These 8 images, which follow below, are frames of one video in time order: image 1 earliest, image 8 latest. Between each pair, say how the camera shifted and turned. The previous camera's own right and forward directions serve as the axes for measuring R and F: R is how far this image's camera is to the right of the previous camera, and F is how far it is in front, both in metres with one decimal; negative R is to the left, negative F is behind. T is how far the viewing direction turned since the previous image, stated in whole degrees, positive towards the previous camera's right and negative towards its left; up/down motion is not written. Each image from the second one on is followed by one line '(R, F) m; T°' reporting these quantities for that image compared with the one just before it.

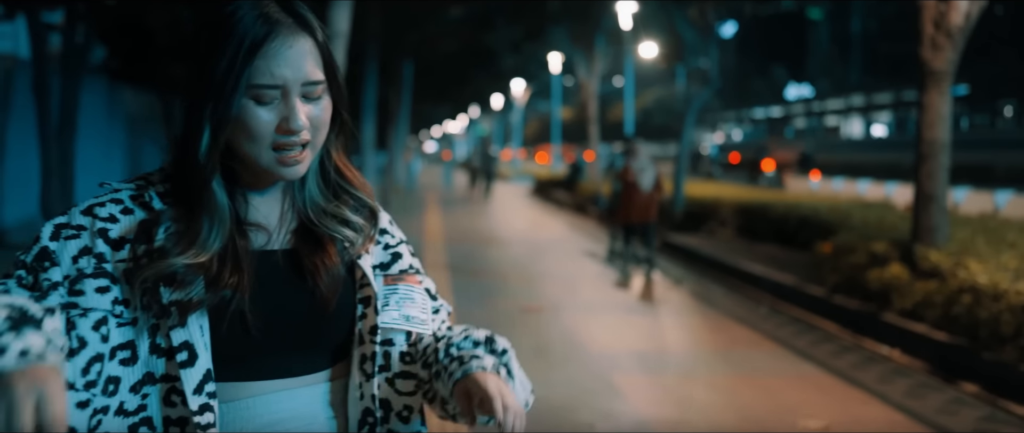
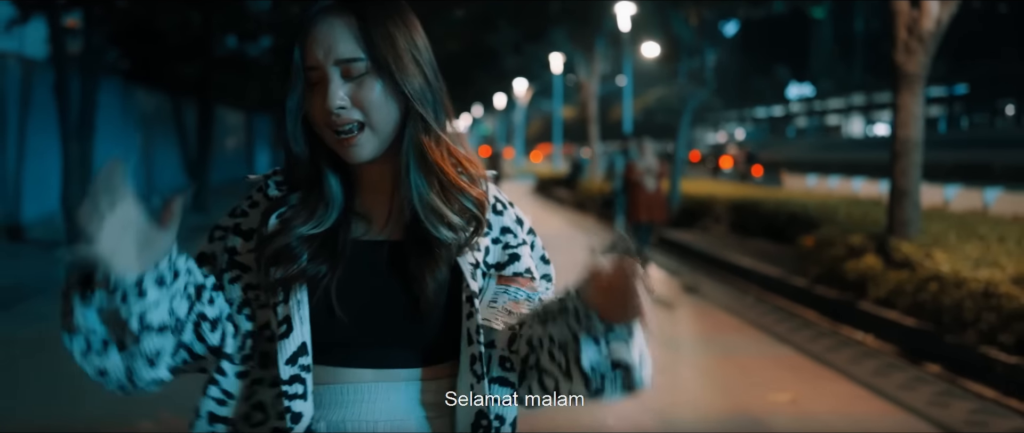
(+0.1, -0.6) m; 0°
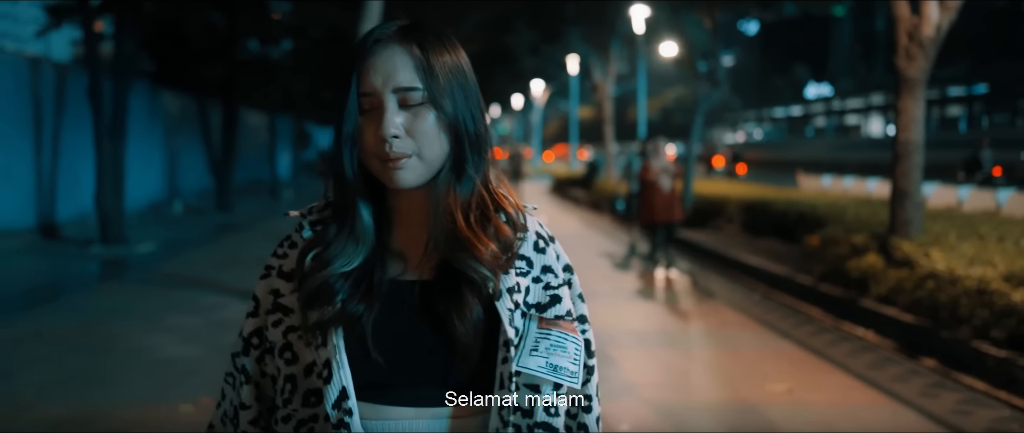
(+0.1, -0.4) m; -1°
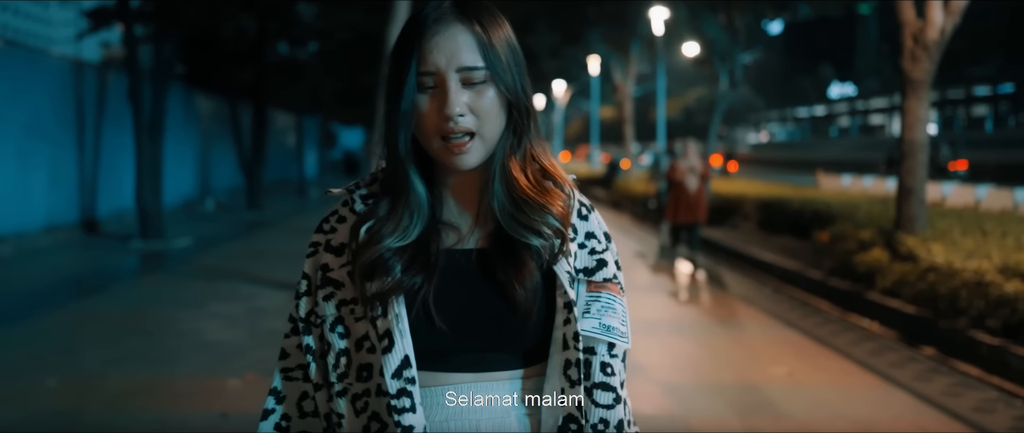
(0.0, -0.5) m; -1°
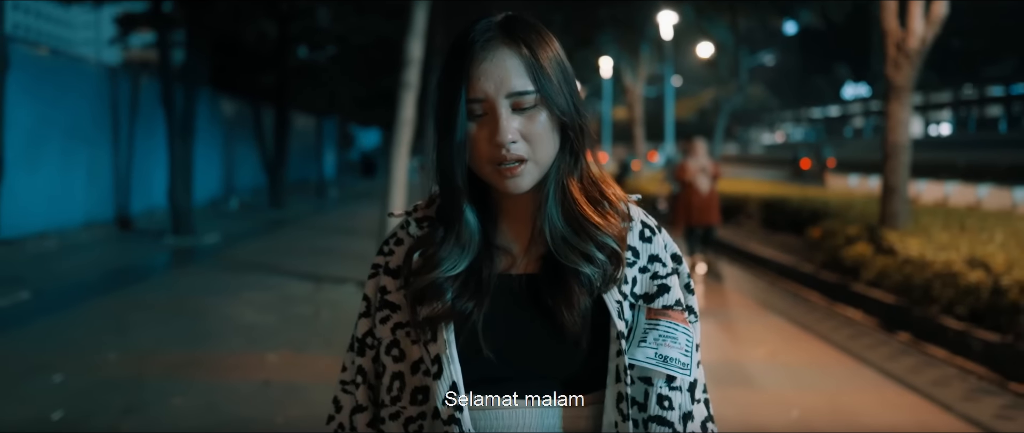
(+0.1, -0.8) m; -1°
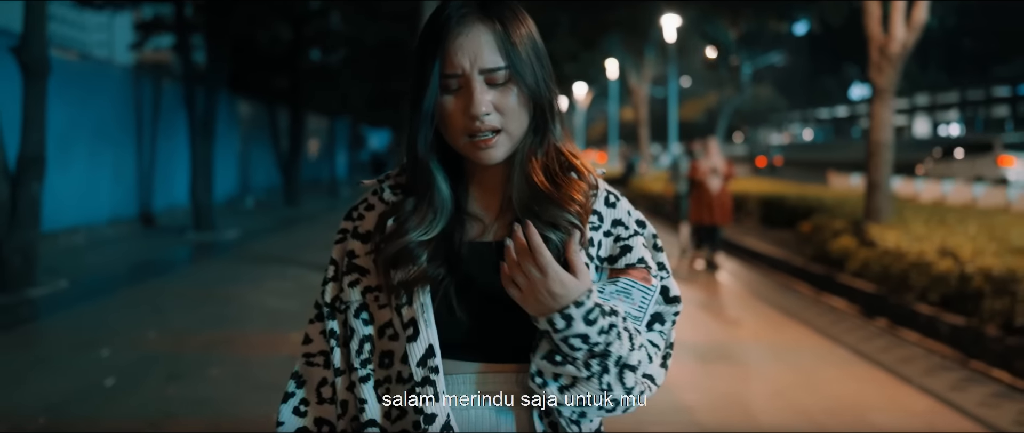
(+0.1, -0.7) m; -1°
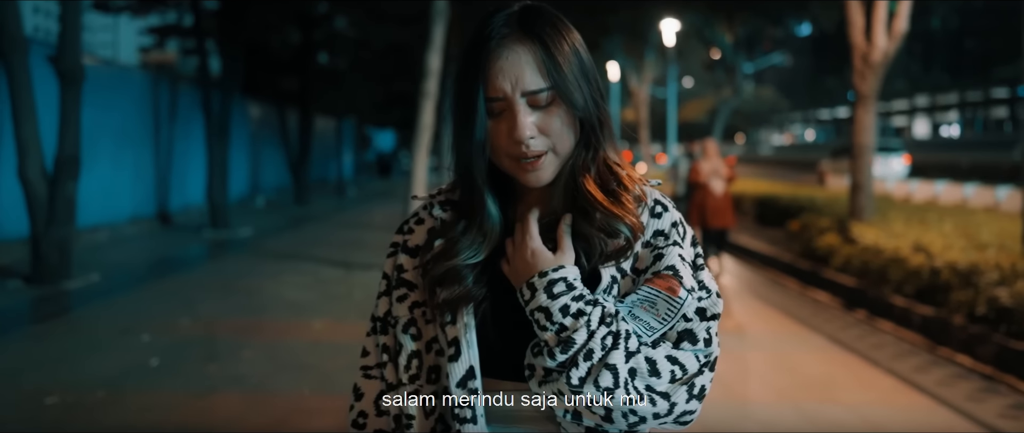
(0.0, -0.7) m; 0°
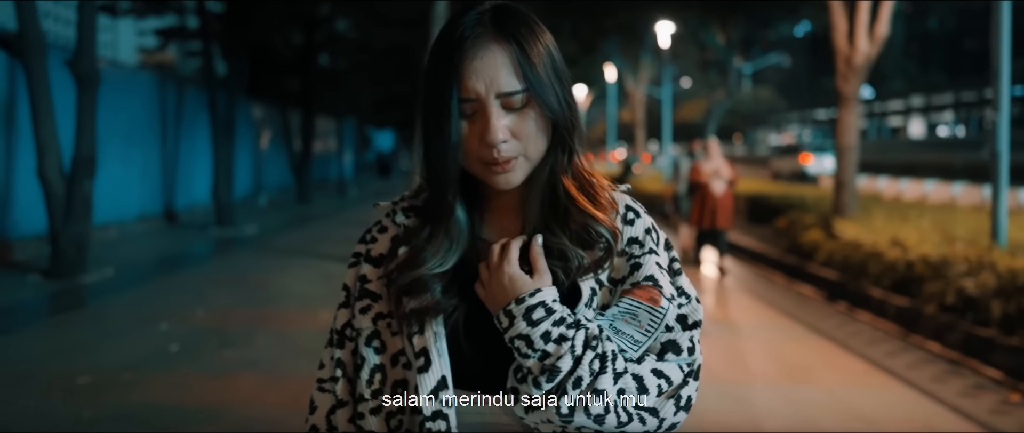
(0.0, -0.5) m; 0°
